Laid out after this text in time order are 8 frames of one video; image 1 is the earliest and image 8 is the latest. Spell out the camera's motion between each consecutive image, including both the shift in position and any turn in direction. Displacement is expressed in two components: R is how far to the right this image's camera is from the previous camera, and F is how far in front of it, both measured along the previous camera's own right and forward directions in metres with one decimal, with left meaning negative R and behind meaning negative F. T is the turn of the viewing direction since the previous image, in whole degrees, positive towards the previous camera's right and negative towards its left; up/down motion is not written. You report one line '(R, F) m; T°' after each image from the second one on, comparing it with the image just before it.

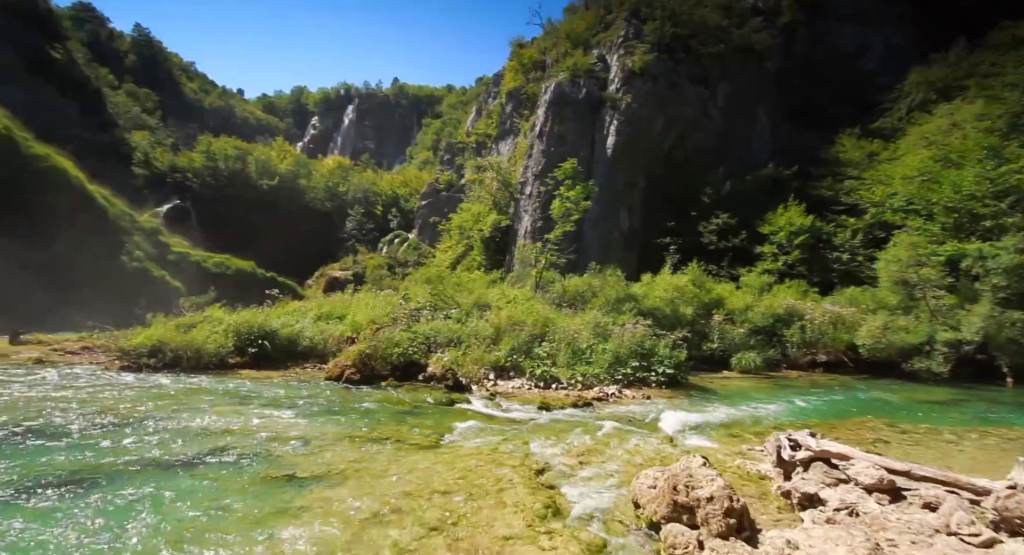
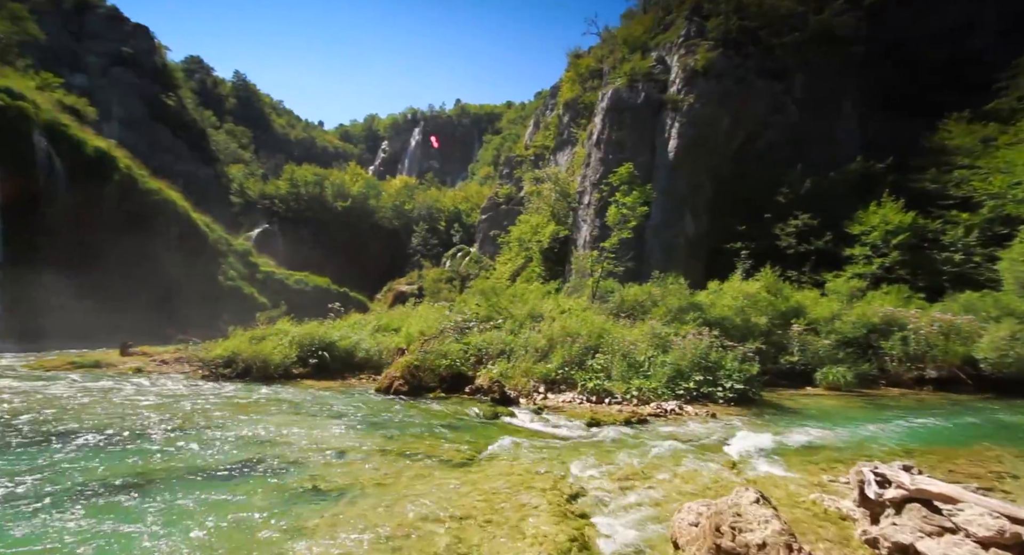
(+0.5, +1.1) m; -7°
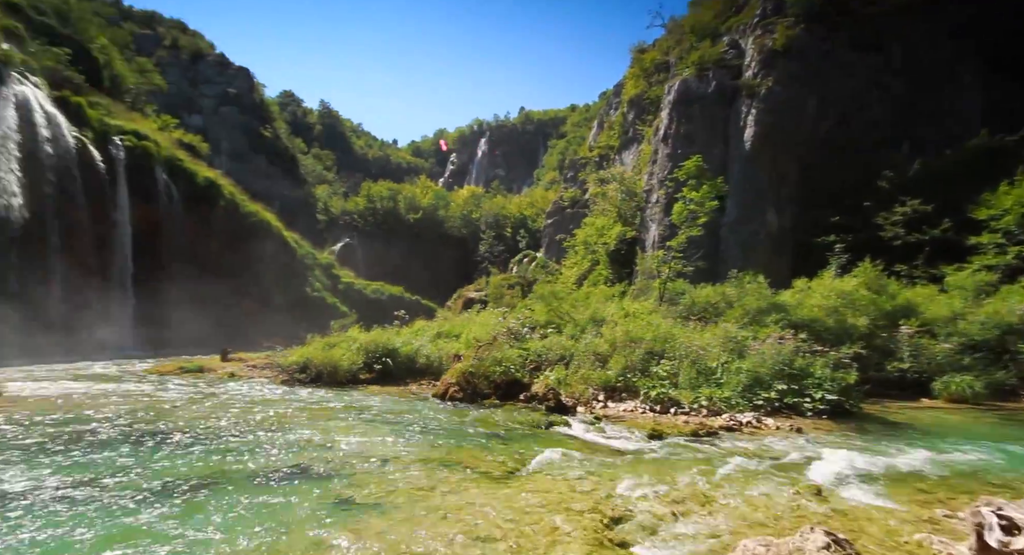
(+0.4, +1.0) m; -7°
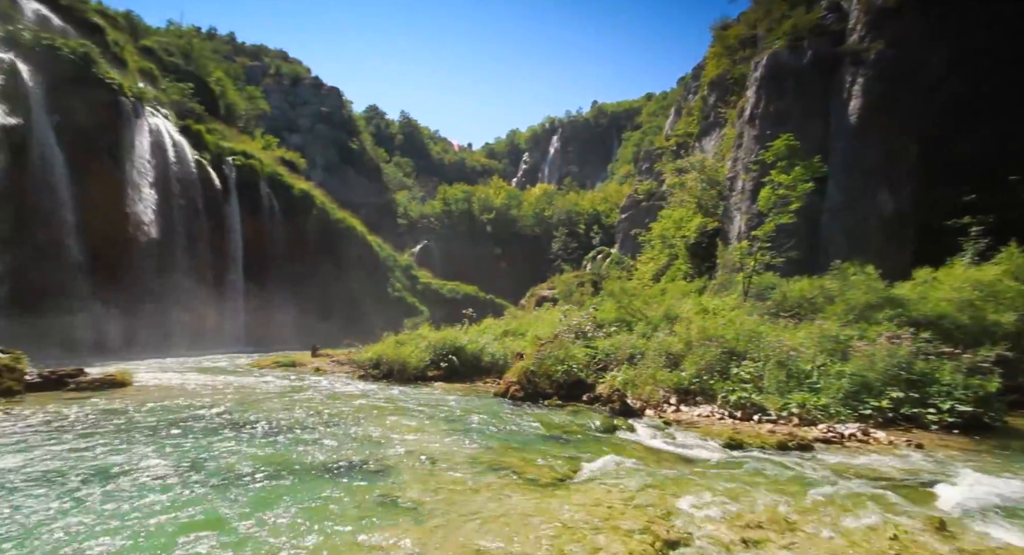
(+0.3, +1.0) m; -8°
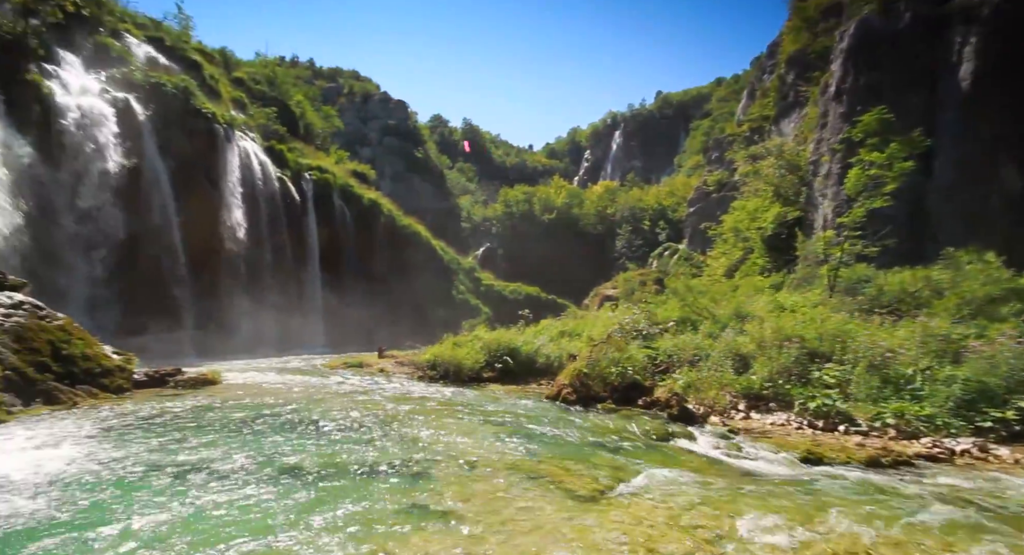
(+0.4, +0.8) m; -7°
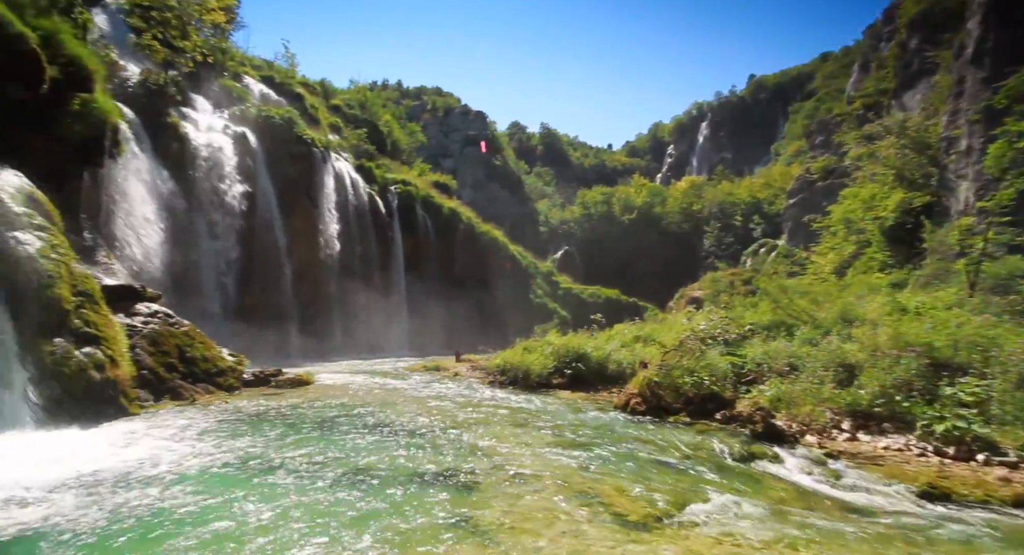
(+0.4, +0.8) m; -9°
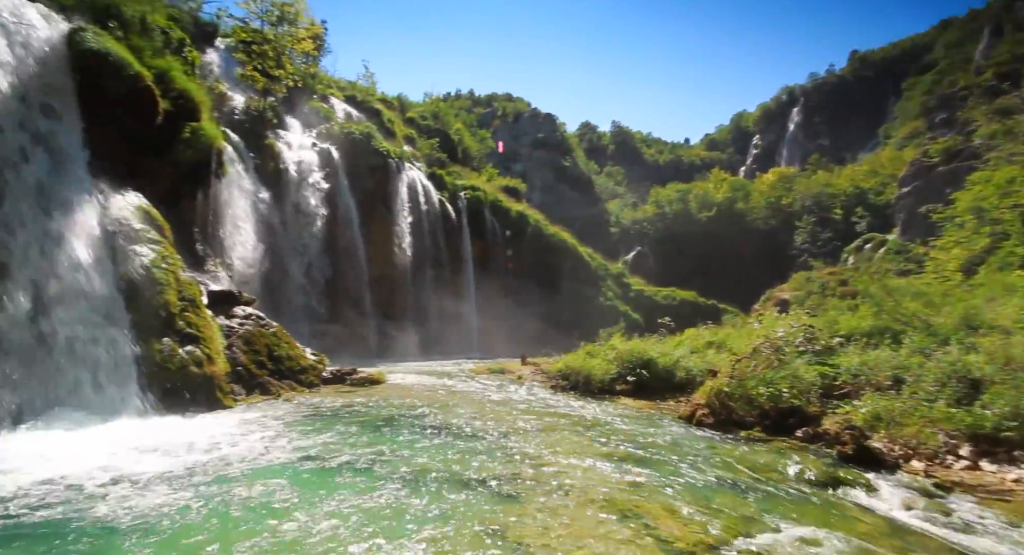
(+0.4, +0.6) m; -8°
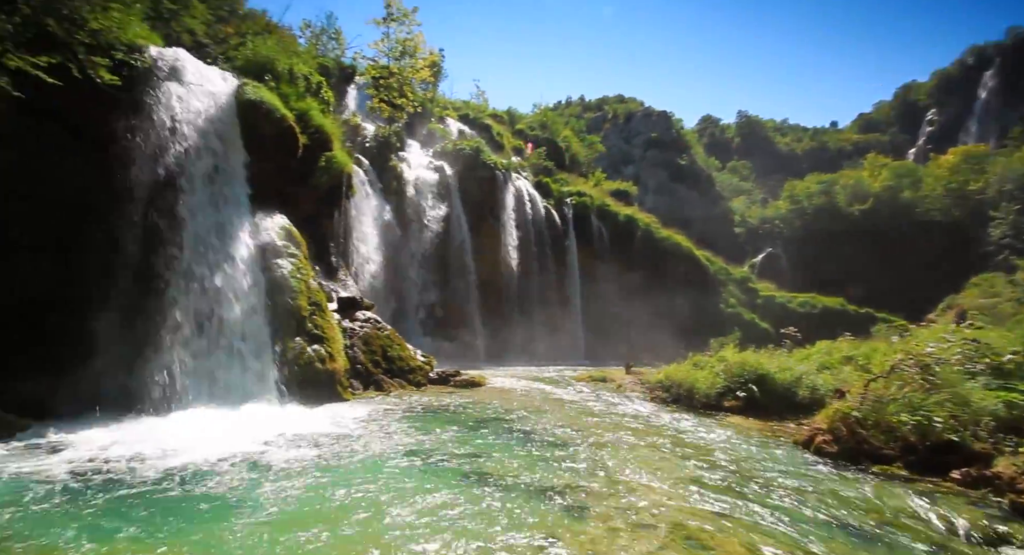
(+1.2, +0.8) m; -17°
